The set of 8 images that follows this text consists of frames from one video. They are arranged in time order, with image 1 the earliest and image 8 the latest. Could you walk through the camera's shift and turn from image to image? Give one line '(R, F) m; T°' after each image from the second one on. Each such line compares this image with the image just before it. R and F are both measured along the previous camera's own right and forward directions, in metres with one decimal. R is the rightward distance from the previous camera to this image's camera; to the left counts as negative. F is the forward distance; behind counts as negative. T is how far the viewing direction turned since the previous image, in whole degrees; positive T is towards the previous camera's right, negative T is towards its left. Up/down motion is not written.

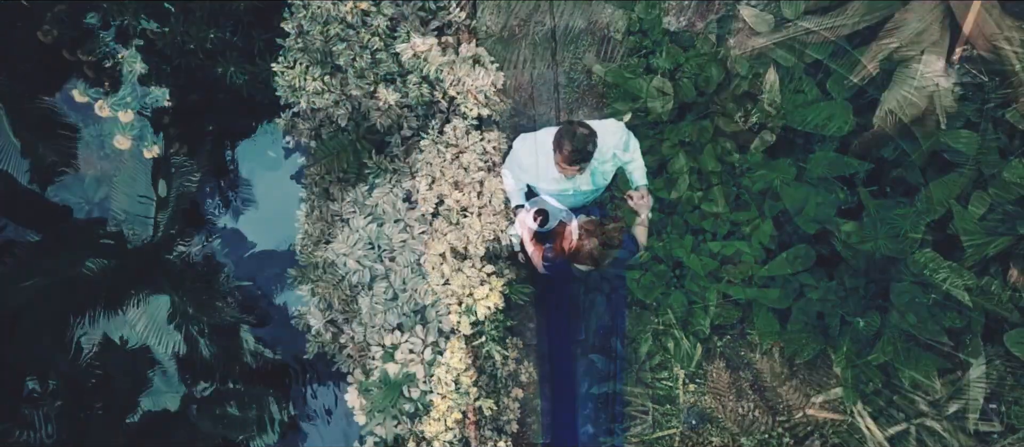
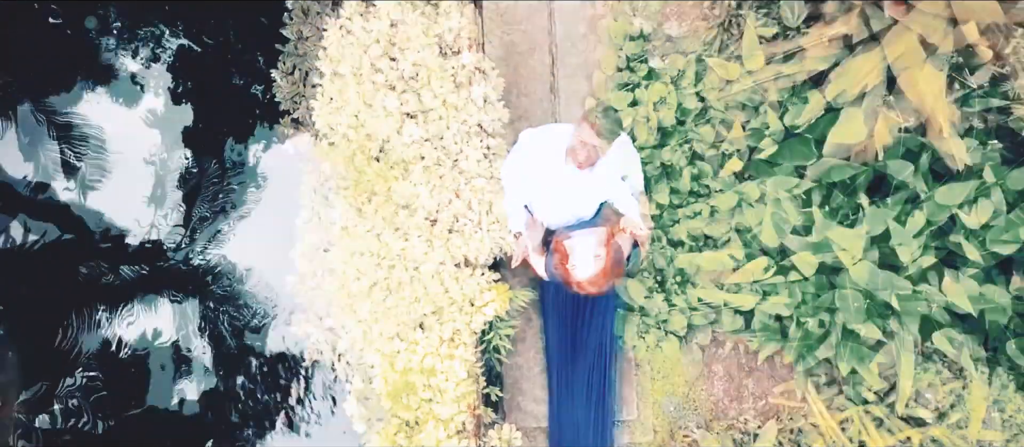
(0.0, -0.5) m; 0°
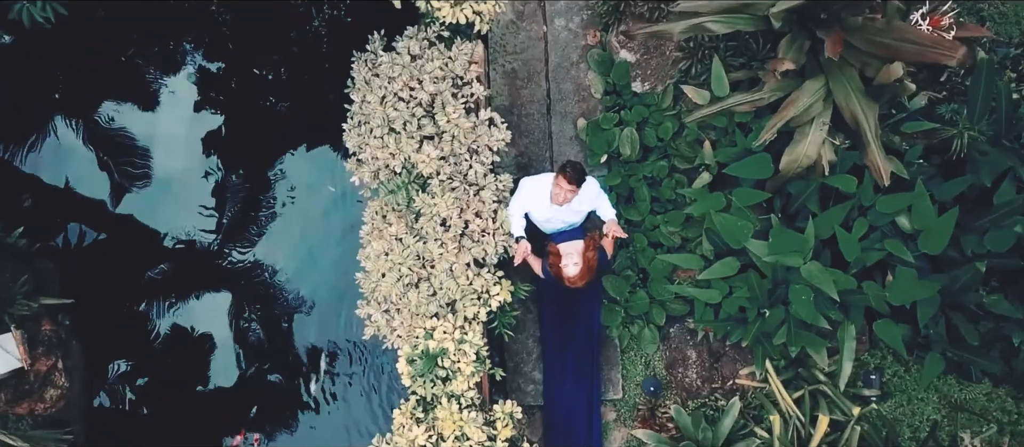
(0.0, -0.6) m; 0°
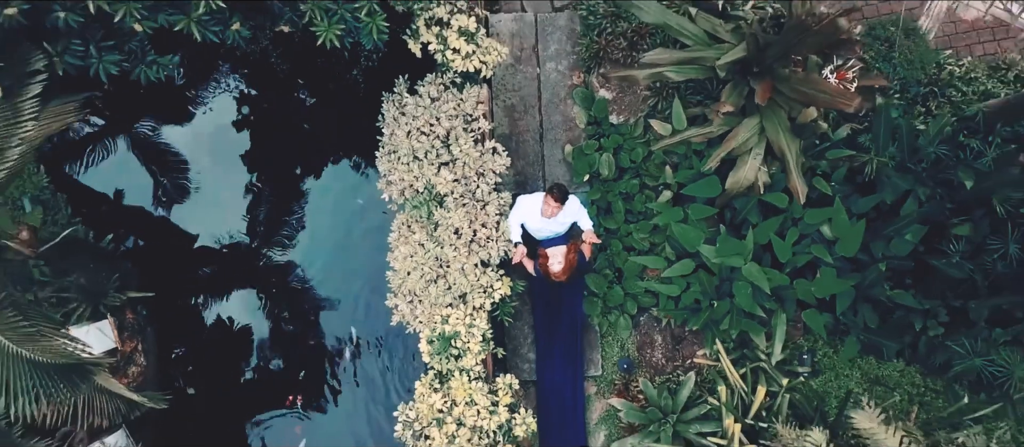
(0.0, -1.0) m; 0°
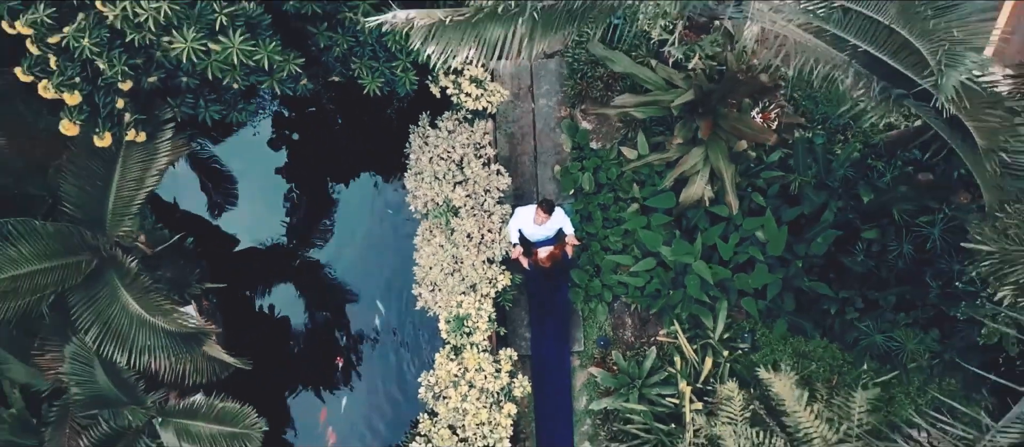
(0.0, -1.3) m; 0°
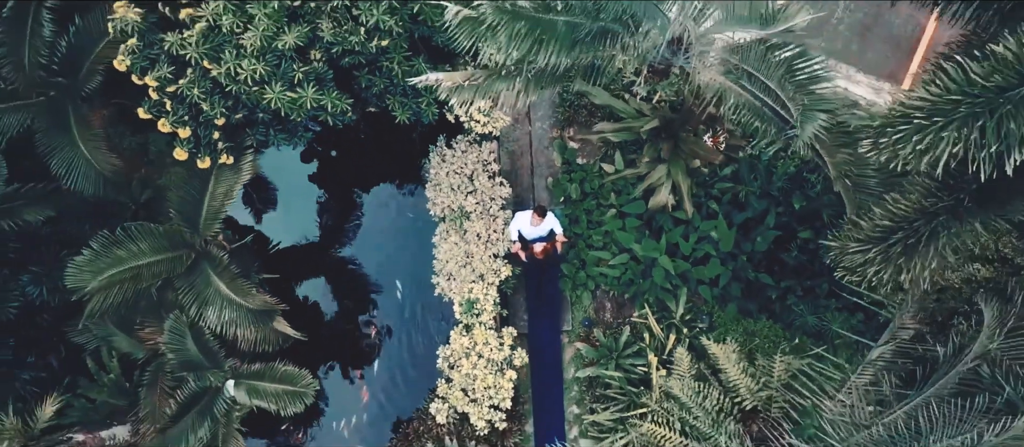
(0.0, -1.5) m; 0°
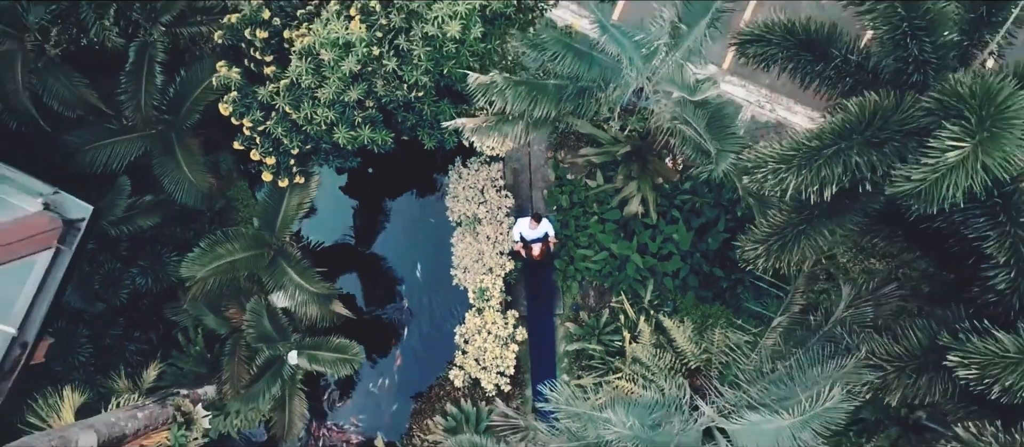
(-0.1, -2.0) m; 0°
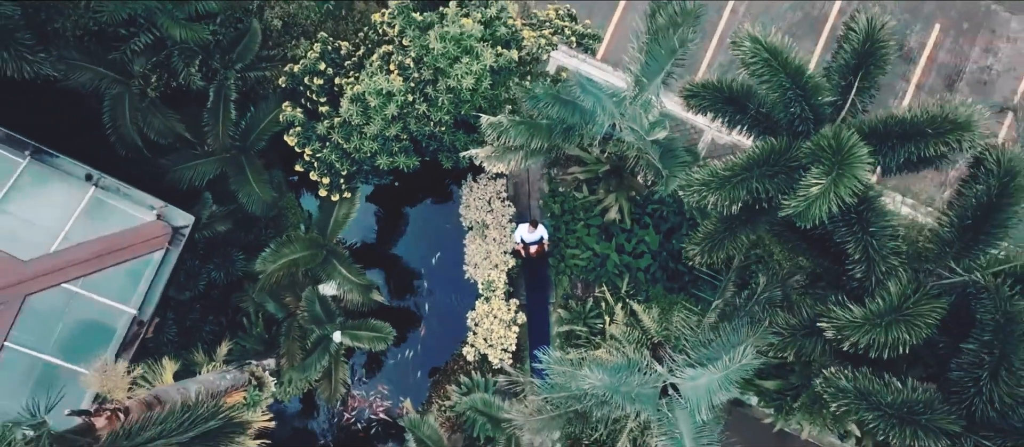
(-0.1, -2.2) m; 0°
